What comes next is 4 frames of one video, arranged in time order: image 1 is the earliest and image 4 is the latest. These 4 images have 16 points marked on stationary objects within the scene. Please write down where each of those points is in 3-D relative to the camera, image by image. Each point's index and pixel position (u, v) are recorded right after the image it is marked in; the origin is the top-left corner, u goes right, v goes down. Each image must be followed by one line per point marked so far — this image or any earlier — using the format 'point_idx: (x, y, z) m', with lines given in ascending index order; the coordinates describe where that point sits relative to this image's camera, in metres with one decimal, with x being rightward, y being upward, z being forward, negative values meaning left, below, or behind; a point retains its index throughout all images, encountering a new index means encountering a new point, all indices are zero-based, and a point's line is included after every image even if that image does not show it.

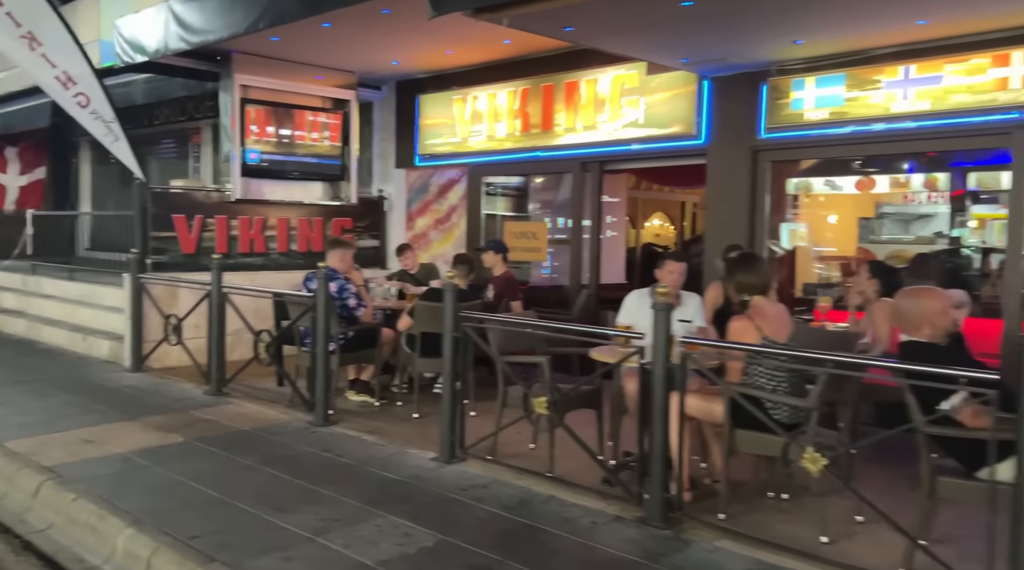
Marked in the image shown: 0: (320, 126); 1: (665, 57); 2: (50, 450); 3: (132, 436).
0: (-2.3, +1.9, +10.0) m
1: (+1.2, +1.8, +6.5) m
2: (-3.1, -1.1, +5.5) m
3: (-2.7, -1.1, +5.9) m
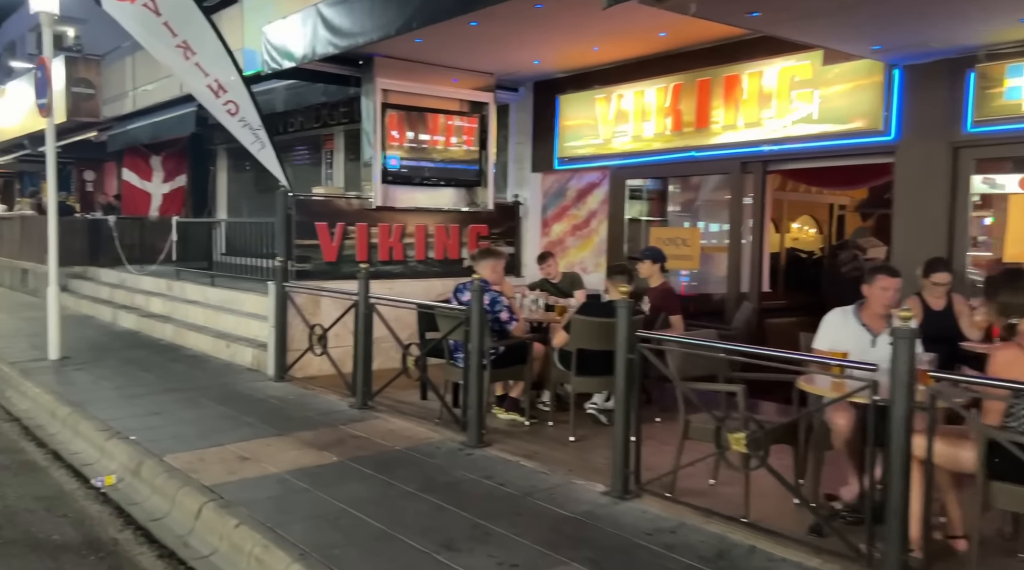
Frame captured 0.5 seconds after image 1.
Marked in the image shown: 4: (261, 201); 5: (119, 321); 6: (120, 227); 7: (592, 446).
0: (-0.7, +1.8, +9.7) m
1: (+2.4, +1.7, +5.8) m
2: (-2.0, -1.2, +5.4) m
3: (-1.6, -1.2, +5.7) m
4: (-5.1, +1.7, +16.9) m
5: (-6.3, -0.6, +13.3) m
6: (-7.9, +1.2, +16.8) m
7: (+0.6, -1.1, +5.8) m
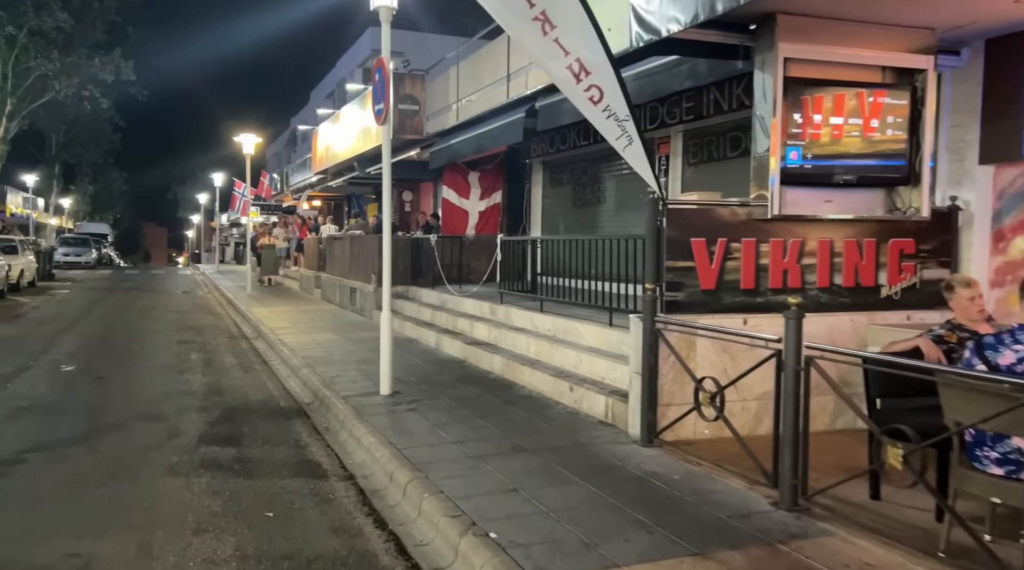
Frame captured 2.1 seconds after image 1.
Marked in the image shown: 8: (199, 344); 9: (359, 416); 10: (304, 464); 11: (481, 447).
0: (+3.1, +1.5, +7.2) m
1: (+4.7, +1.4, +2.5) m
2: (+0.5, -1.4, +3.5) m
3: (+0.9, -1.4, +3.7) m
4: (+1.3, +1.3, +15.4) m
5: (-1.0, -0.9, +12.4) m
6: (-1.4, +0.8, +16.3) m
7: (+3.0, -1.4, +3.1) m
8: (-5.3, -1.0, +14.1) m
9: (-1.4, -1.2, +7.9) m
10: (-1.7, -1.4, +6.7) m
11: (-0.2, -1.3, +6.5) m
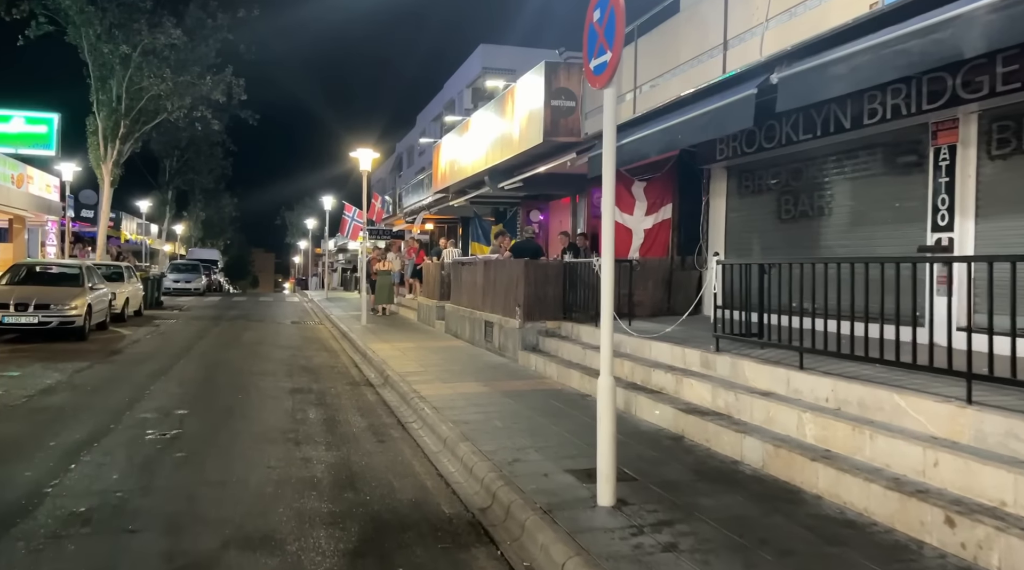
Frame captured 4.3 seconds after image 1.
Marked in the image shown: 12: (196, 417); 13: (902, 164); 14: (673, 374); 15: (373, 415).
0: (+4.9, +1.2, +3.7) m
1: (+6.0, +1.3, -1.2) m
2: (+1.8, -1.6, +0.2) m
3: (+2.3, -1.6, +0.3) m
4: (+4.0, +0.7, +12.0) m
5: (+1.3, -1.4, +9.2) m
6: (+1.4, +0.2, +13.2) m
7: (+4.3, -1.6, -0.5) m
8: (-2.7, -1.5, +11.4) m
9: (+0.4, -1.6, +4.7) m
10: (+0.1, -1.7, +3.6) m
11: (+1.5, -1.6, +3.3) m
12: (-3.6, -1.5, +9.5) m
13: (+4.7, +1.5, +9.9) m
14: (+1.8, -1.0, +9.0) m
15: (-1.7, -1.6, +10.0) m
